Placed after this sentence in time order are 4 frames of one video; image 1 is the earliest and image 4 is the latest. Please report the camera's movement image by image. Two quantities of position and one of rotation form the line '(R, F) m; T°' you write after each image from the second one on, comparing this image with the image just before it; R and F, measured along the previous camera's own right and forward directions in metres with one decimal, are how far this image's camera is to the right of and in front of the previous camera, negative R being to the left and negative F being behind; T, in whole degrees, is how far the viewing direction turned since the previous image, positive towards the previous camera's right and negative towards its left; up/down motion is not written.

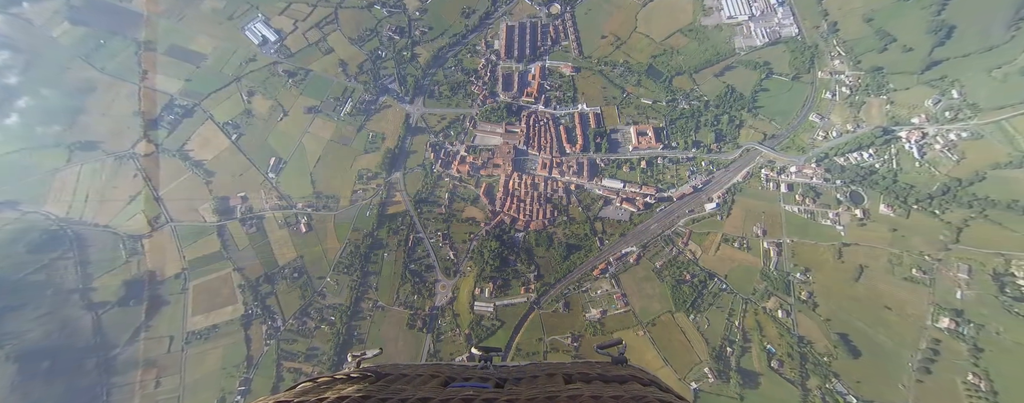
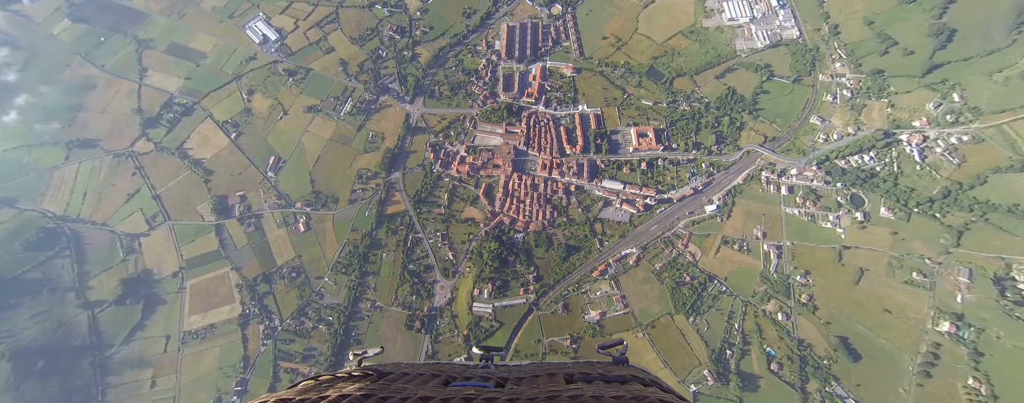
(0.0, +0.1) m; 0°
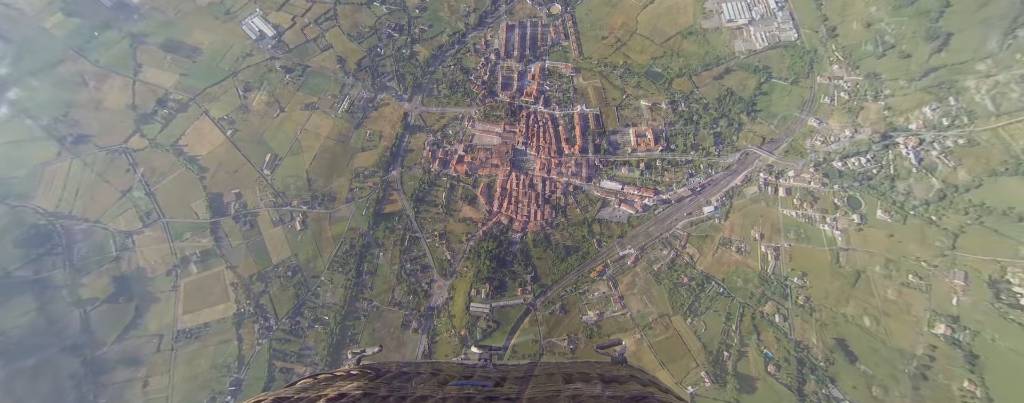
(-1.0, +5.5) m; +5°
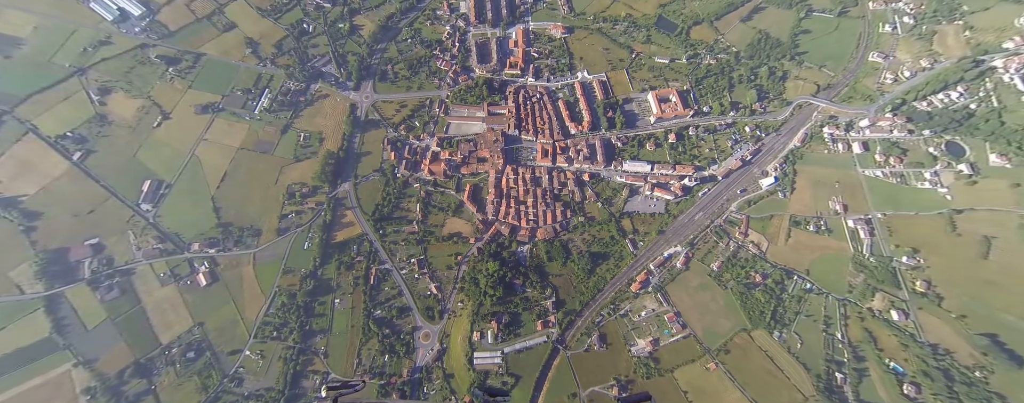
(0.0, +0.3) m; -1°
